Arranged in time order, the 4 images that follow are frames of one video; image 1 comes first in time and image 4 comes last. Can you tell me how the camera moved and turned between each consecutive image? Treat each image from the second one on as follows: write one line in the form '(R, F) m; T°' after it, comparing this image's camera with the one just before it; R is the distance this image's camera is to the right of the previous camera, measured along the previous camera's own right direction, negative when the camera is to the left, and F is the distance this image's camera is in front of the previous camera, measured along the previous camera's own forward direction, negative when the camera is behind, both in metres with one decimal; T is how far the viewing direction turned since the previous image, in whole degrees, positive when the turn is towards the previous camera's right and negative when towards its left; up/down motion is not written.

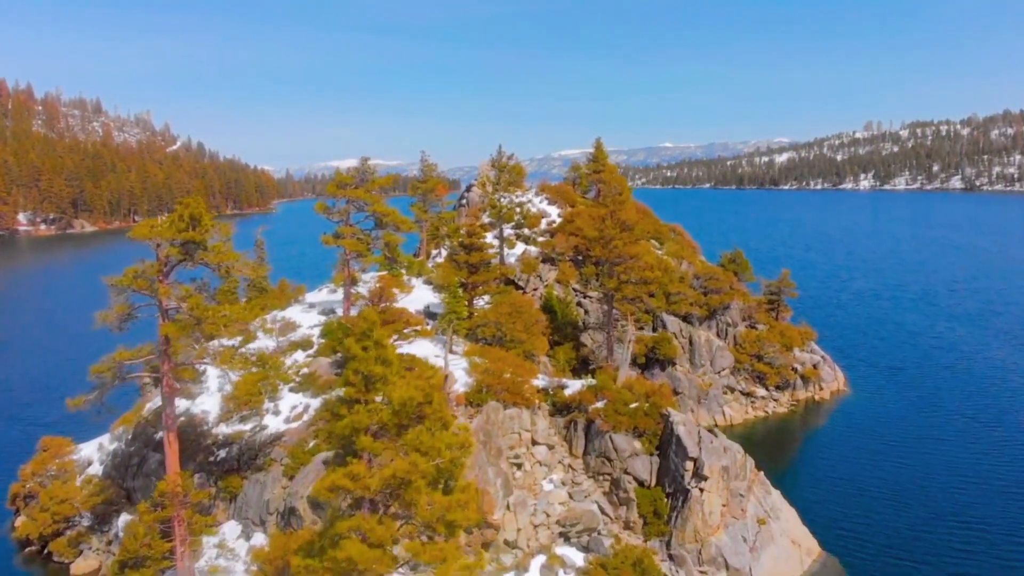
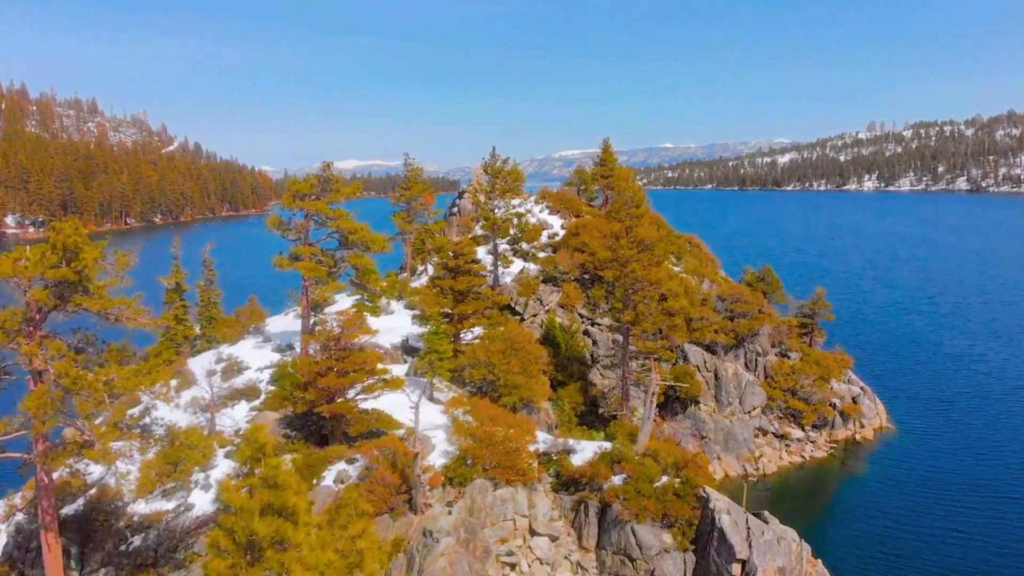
(+0.3, +6.6) m; 0°
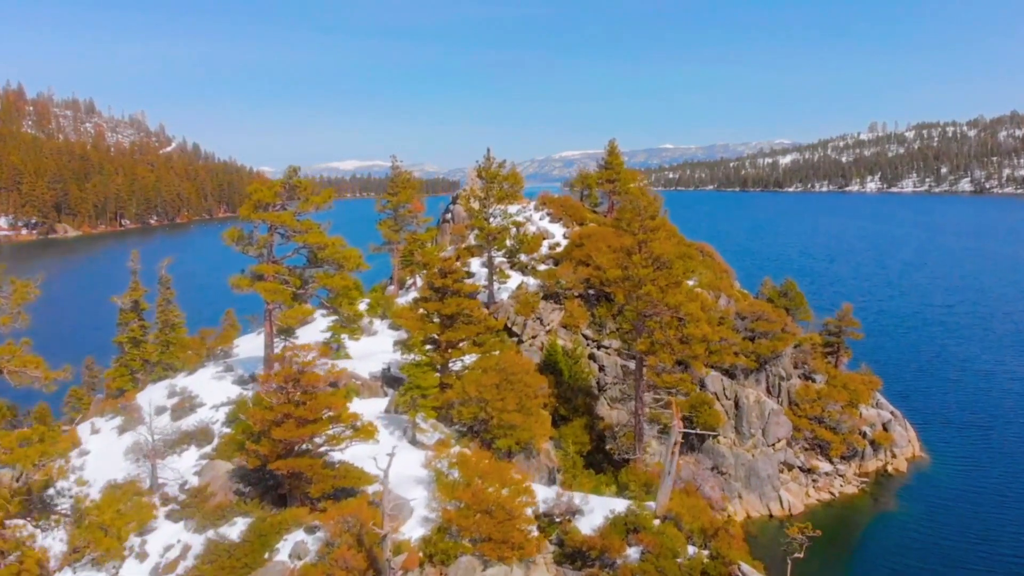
(+0.2, +4.1) m; 0°
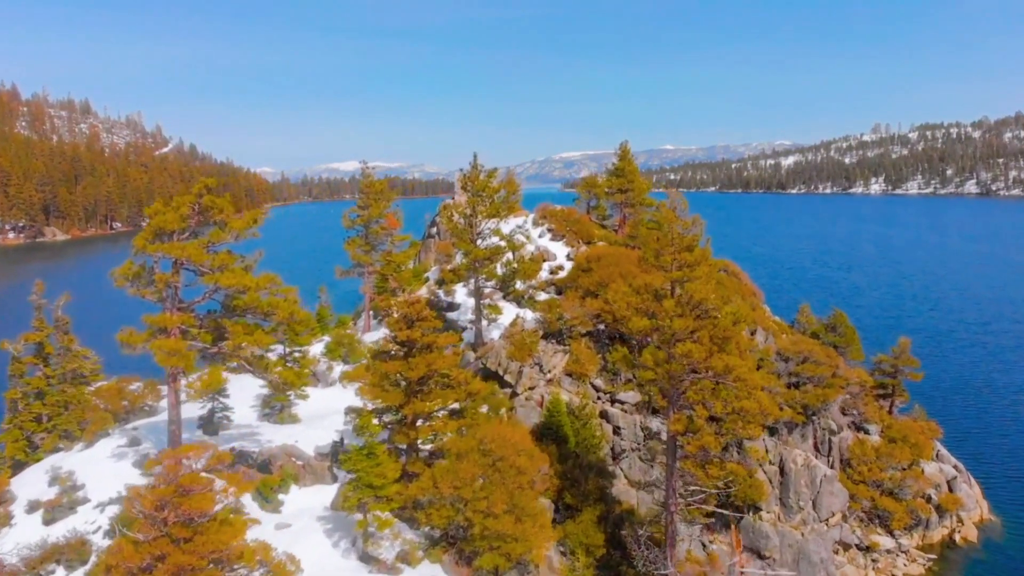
(+0.4, +6.8) m; 0°
